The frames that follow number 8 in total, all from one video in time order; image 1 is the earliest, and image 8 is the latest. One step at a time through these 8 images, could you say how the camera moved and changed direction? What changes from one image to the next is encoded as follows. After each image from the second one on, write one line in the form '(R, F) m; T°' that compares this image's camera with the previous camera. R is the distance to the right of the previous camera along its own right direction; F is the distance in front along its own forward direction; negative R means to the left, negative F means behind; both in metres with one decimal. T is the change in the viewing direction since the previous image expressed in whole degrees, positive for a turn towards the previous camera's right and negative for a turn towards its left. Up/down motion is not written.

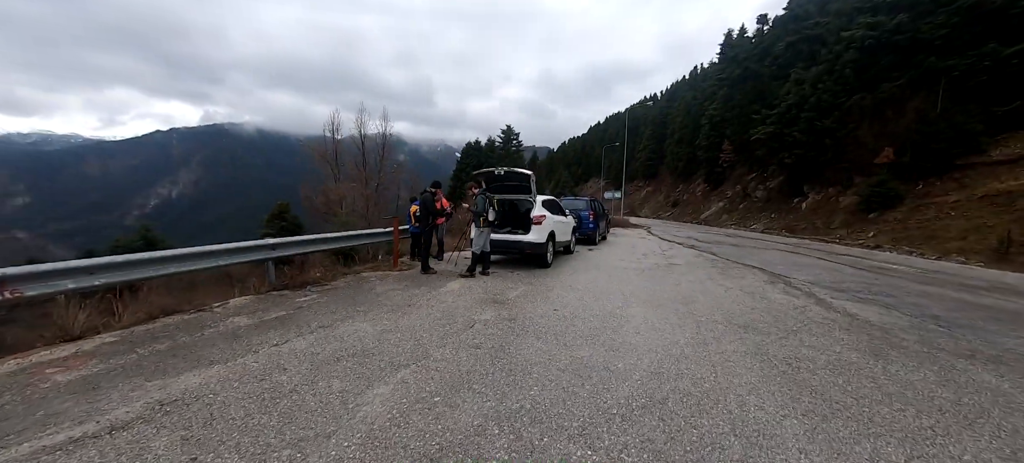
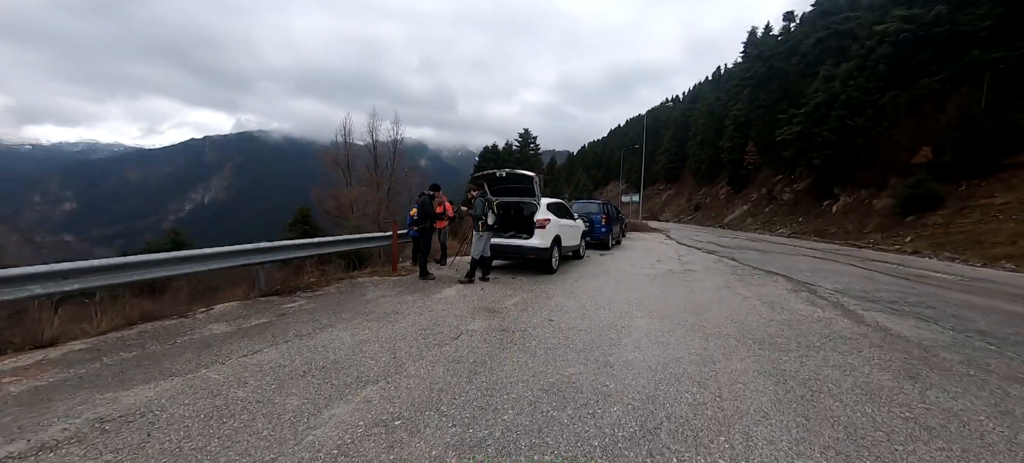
(+0.4, +0.3) m; -3°
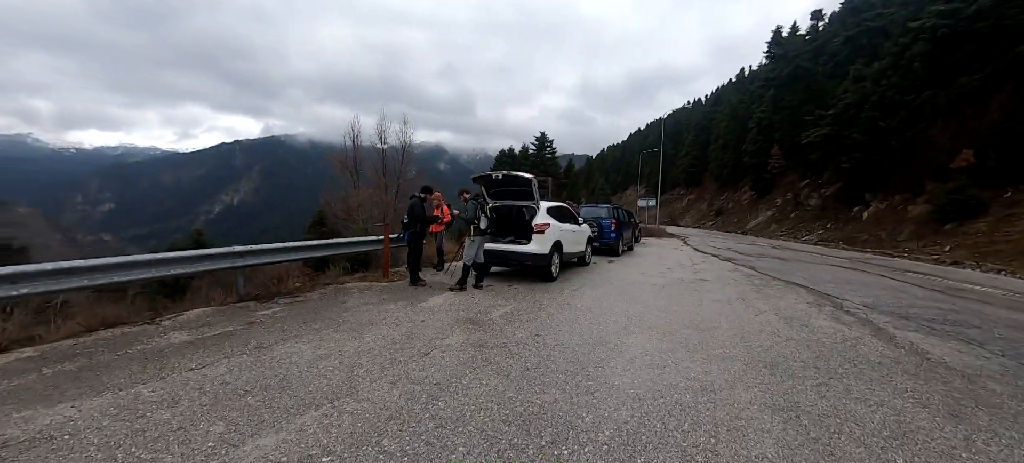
(+0.4, +0.4) m; -3°
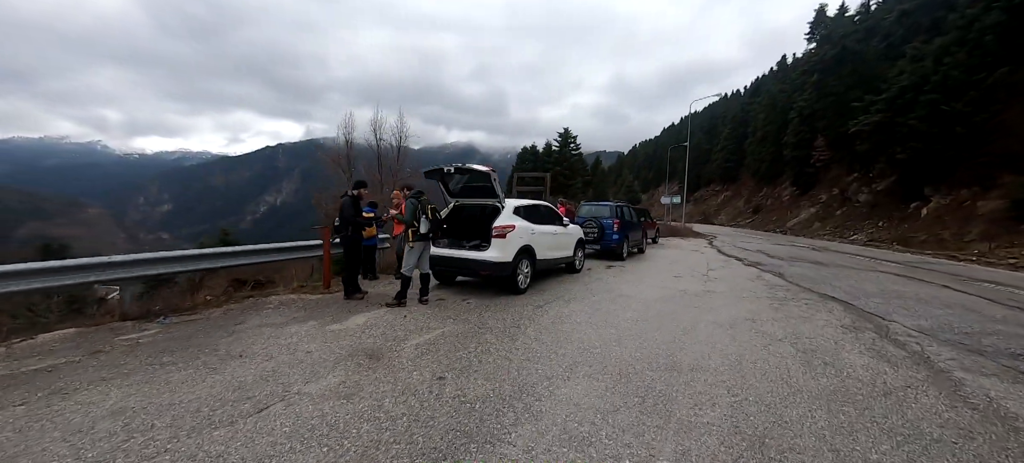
(+1.2, +1.3) m; -4°
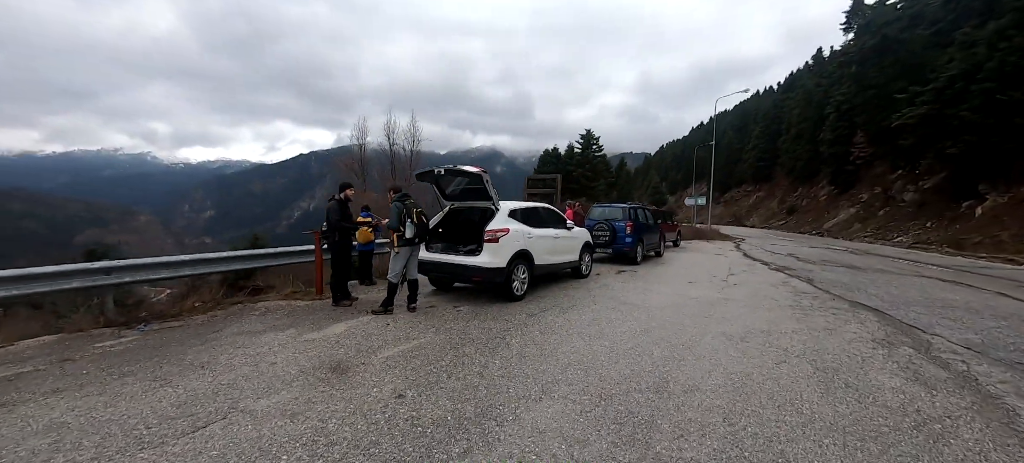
(+0.5, +0.3) m; -4°
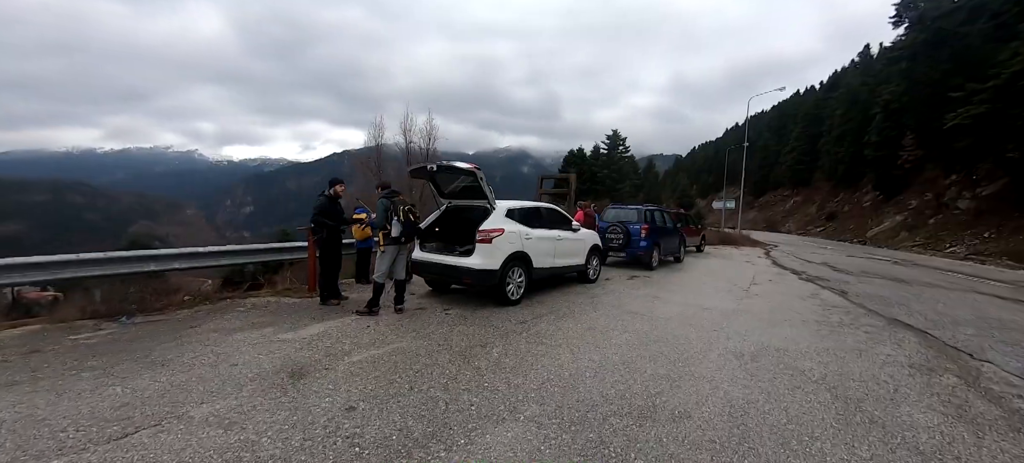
(+0.5, +0.4) m; -4°
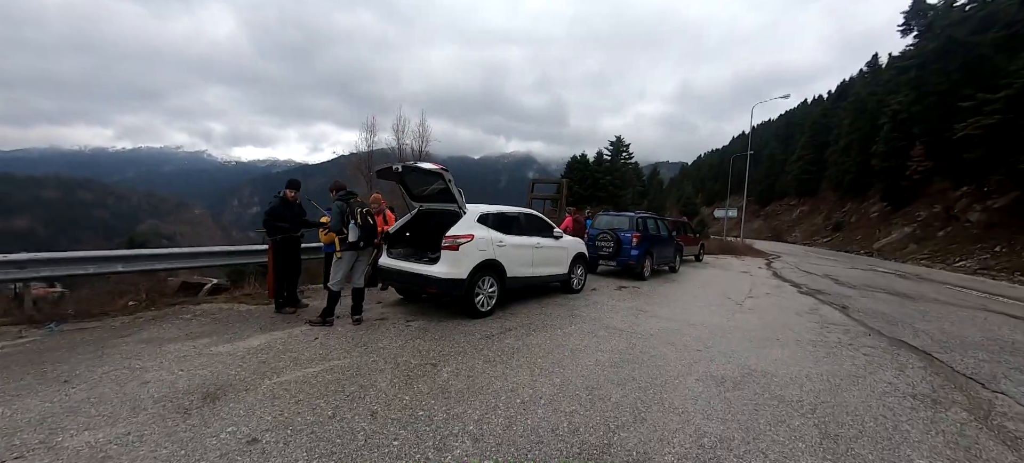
(+0.5, +0.4) m; -1°
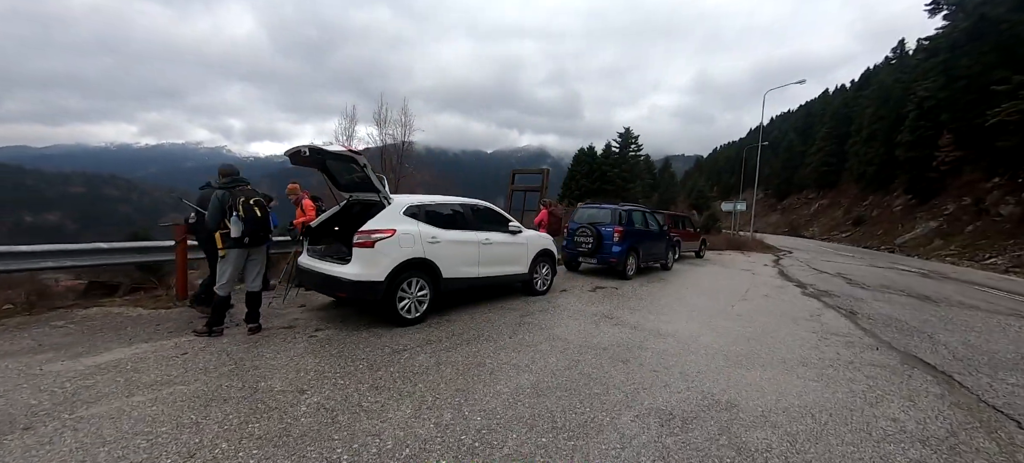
(+1.0, +0.9) m; -2°
